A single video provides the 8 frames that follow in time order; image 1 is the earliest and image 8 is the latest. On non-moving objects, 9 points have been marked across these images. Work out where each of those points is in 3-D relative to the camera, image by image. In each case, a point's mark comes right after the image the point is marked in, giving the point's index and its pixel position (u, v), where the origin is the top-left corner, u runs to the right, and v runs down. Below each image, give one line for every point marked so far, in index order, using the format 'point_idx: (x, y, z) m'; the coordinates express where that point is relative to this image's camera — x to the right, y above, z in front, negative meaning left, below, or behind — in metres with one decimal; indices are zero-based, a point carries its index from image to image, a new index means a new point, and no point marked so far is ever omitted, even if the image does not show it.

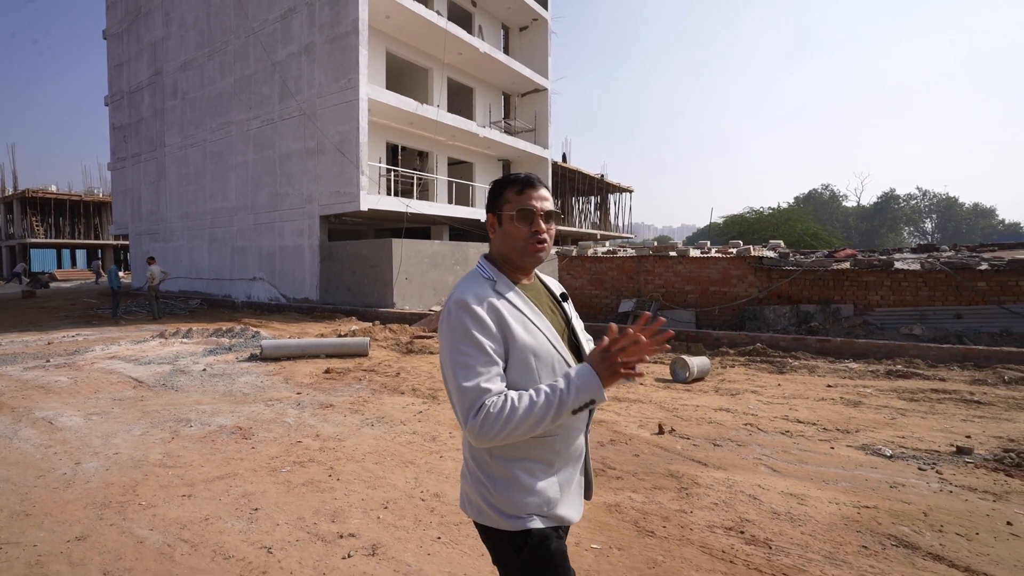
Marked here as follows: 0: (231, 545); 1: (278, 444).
0: (-1.7, -1.5, +3.0) m
1: (-2.2, -1.5, +4.8) m
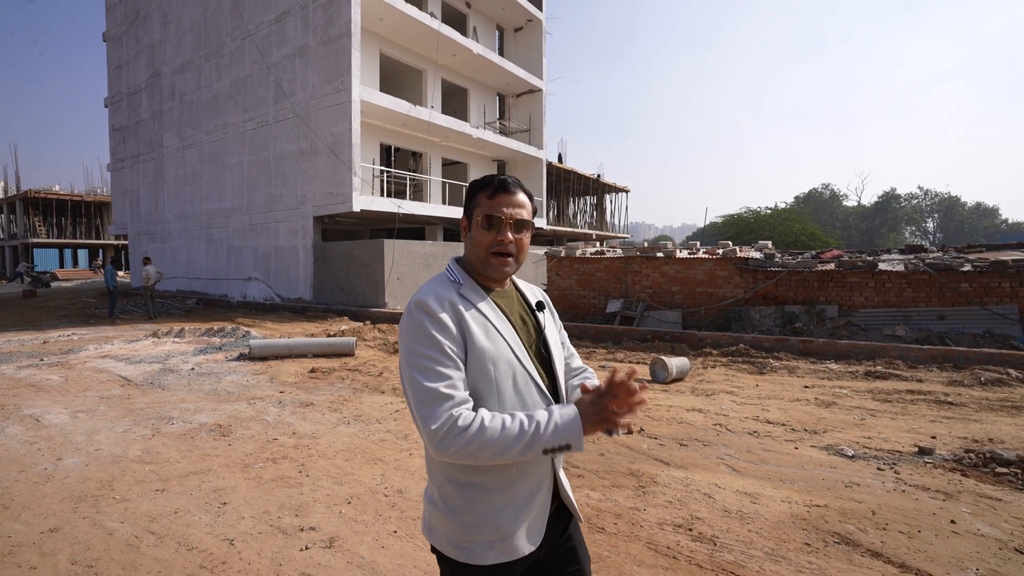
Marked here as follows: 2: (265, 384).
0: (-2.0, -1.5, +3.1) m
1: (-2.5, -1.5, +4.9) m
2: (-3.5, -1.4, +7.2) m
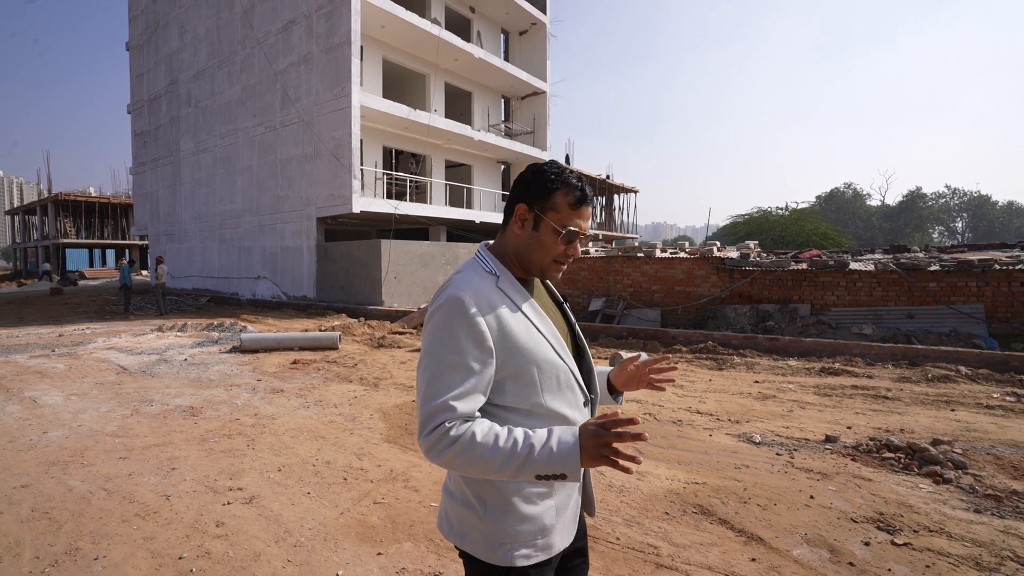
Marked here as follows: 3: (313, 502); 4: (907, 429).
0: (-2.7, -1.5, +3.7) m
1: (-3.2, -1.4, +5.5) m
2: (-4.1, -1.3, +7.8) m
3: (-1.4, -1.5, +3.6) m
4: (+4.2, -1.5, +5.4) m
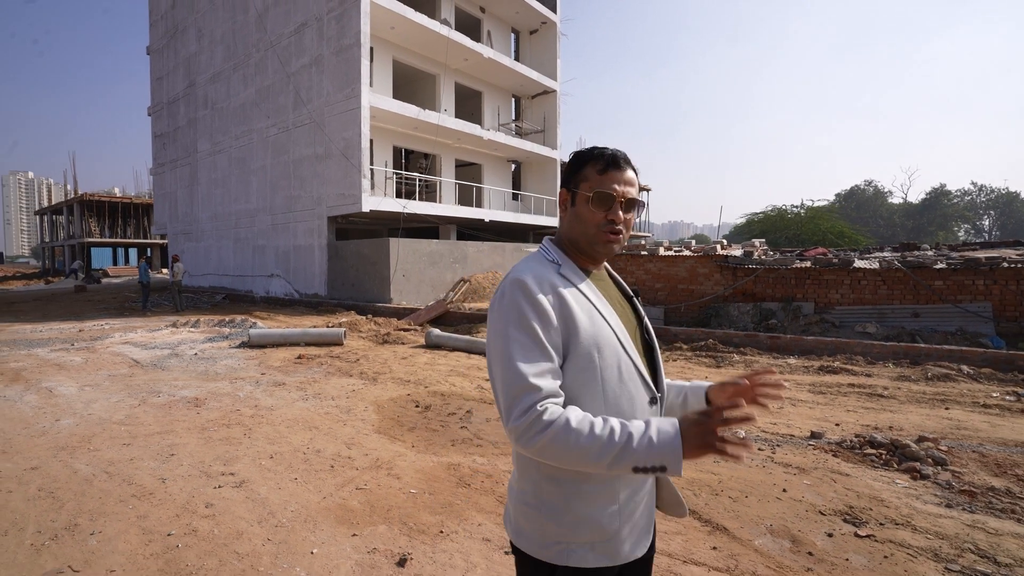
0: (-2.9, -1.5, +3.9) m
1: (-3.3, -1.4, +5.7) m
2: (-4.1, -1.3, +8.1) m
3: (-1.6, -1.5, +3.8) m
4: (+4.1, -1.5, +5.4) m
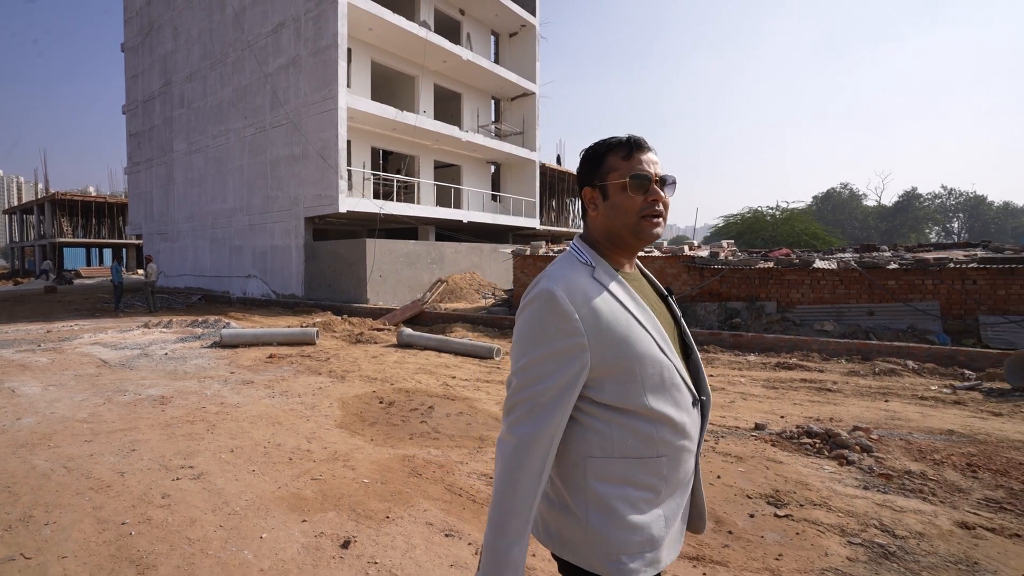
0: (-3.3, -1.4, +4.0) m
1: (-3.7, -1.4, +5.8) m
2: (-4.7, -1.3, +8.2) m
3: (-2.0, -1.5, +3.9) m
4: (+3.7, -1.5, +5.8) m
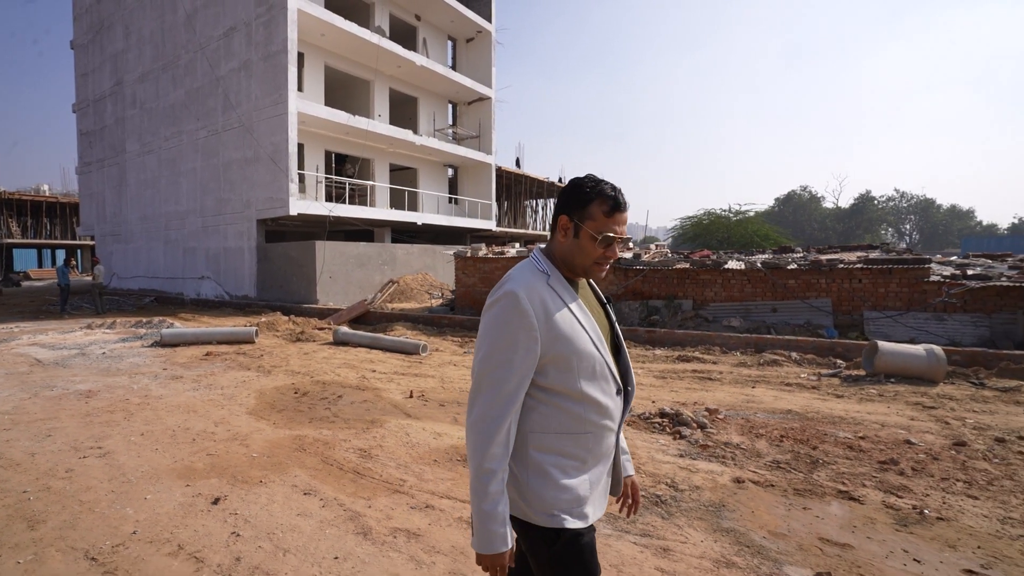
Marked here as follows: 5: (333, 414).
0: (-4.4, -1.5, +4.5) m
1: (-5.0, -1.4, +6.3) m
2: (-6.0, -1.3, +8.6) m
3: (-3.1, -1.5, +4.5) m
4: (+2.4, -1.5, +6.6) m
5: (-2.0, -1.4, +5.8) m
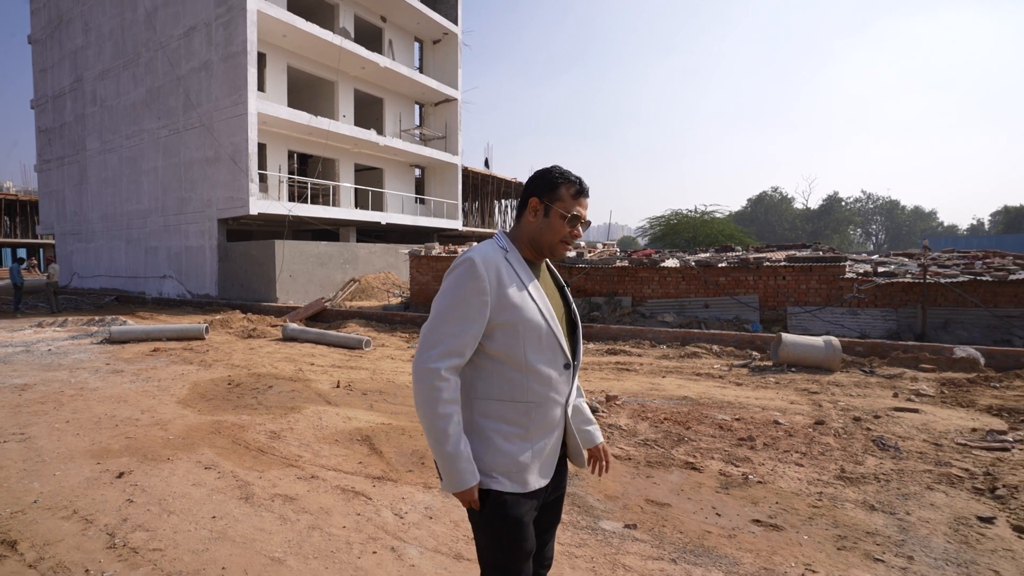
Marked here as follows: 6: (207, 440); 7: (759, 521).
0: (-5.4, -1.4, +4.8) m
1: (-6.0, -1.4, +6.6) m
2: (-7.2, -1.2, +8.8) m
3: (-4.1, -1.4, +4.8) m
4: (+1.4, -1.4, +7.1) m
5: (-3.1, -1.4, +6.2) m
6: (-2.8, -1.4, +4.8) m
7: (+1.6, -1.5, +3.3) m
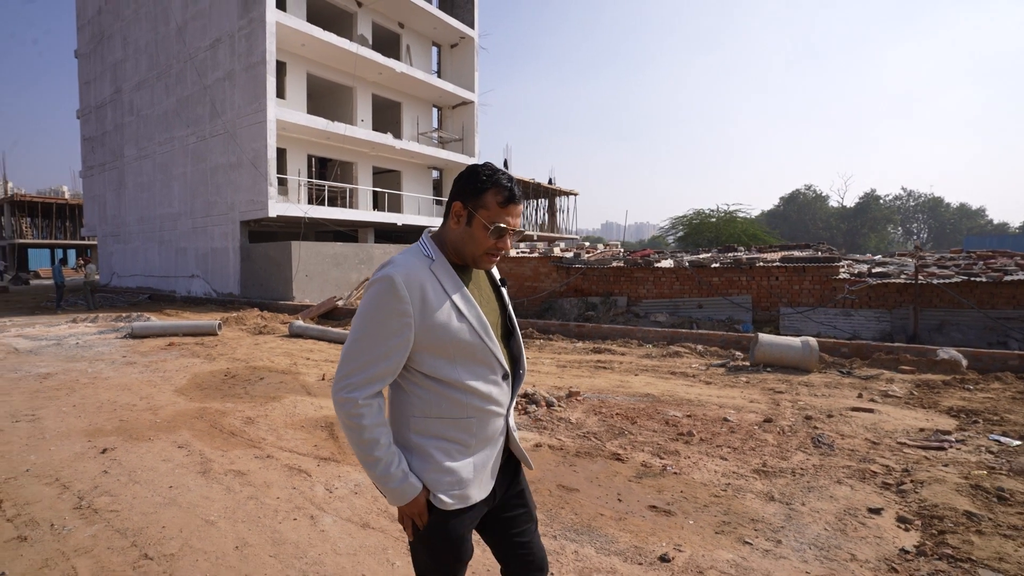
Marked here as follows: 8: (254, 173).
0: (-6.0, -1.4, +5.5) m
1: (-6.4, -1.3, +7.2) m
2: (-7.4, -1.2, +9.6) m
3: (-4.6, -1.4, +5.4) m
4: (+1.0, -1.4, +7.3) m
5: (-3.5, -1.4, +6.7) m
6: (-3.4, -1.4, +5.3) m
7: (+1.0, -1.5, +3.6) m
8: (-9.3, +4.1, +18.3) m
